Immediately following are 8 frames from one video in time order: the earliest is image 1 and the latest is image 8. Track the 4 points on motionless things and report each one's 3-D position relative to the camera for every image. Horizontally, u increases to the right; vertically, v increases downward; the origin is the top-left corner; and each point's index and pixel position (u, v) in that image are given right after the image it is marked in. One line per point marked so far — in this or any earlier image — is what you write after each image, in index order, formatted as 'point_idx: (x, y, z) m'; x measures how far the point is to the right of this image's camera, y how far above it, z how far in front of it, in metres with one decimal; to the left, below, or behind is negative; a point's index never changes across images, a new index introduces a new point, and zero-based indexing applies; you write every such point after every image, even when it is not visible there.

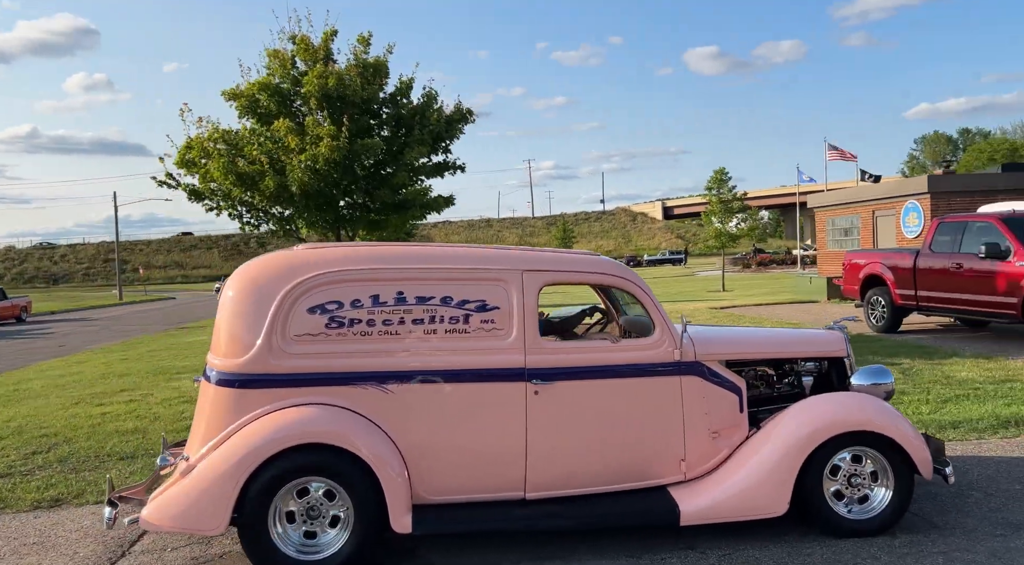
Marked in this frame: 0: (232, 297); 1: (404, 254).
0: (-1.6, -0.1, +4.7) m
1: (-0.6, +0.2, +4.7) m
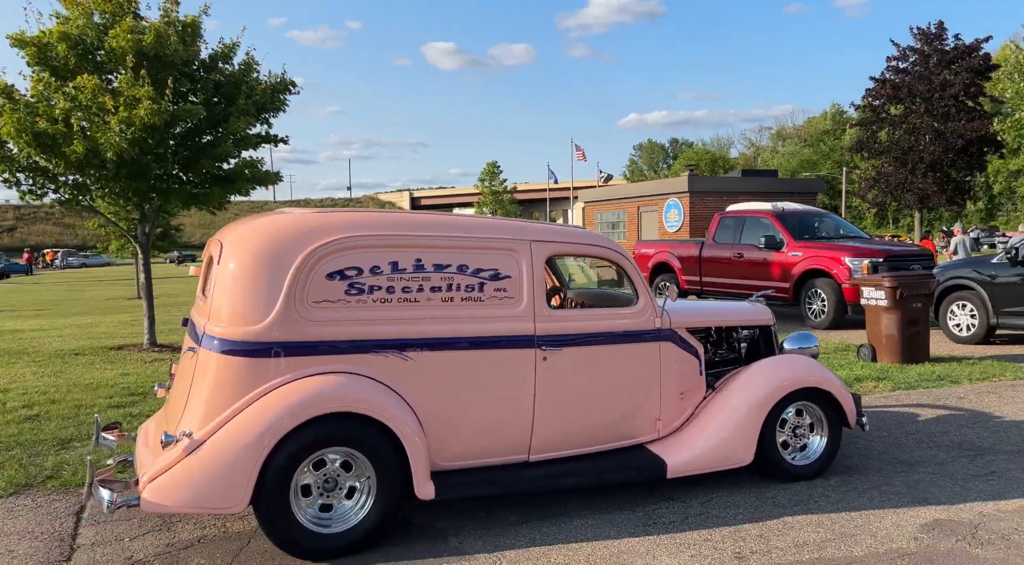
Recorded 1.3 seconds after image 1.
0: (-1.4, +0.1, +4.3) m
1: (-0.5, +0.3, +4.7) m
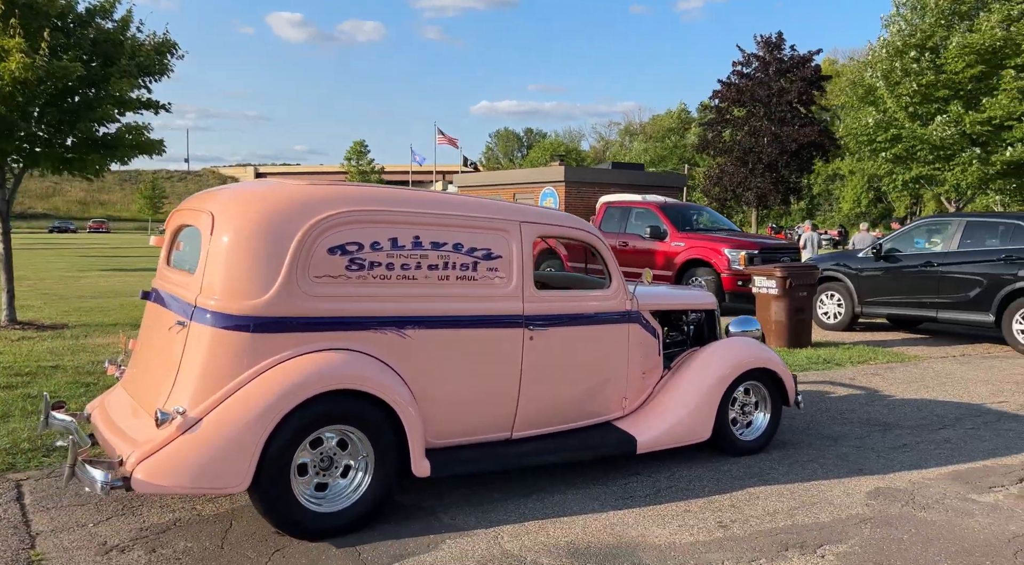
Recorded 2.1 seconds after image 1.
0: (-1.4, +0.2, +4.1) m
1: (-0.6, +0.5, +4.6) m
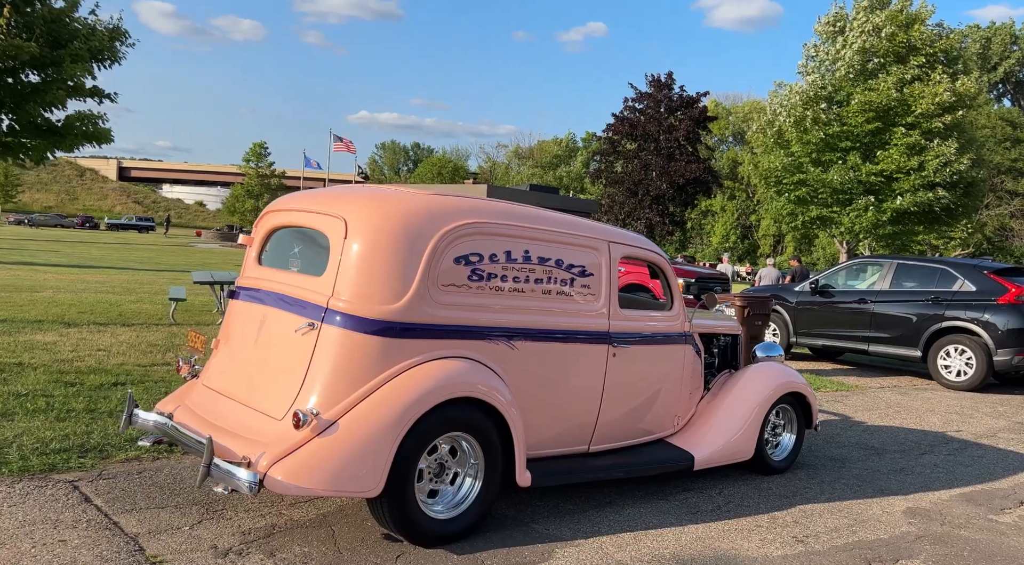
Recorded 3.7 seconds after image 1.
0: (-0.7, +0.2, +4.1) m
1: (+0.1, +0.4, +4.7) m
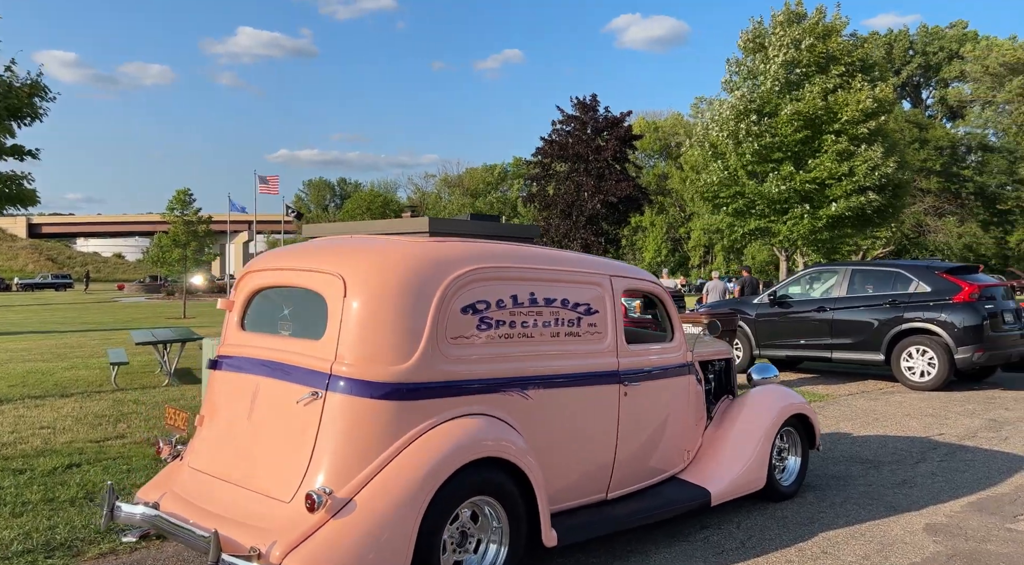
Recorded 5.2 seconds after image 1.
0: (-0.7, -0.1, +3.8) m
1: (+0.1, +0.2, +4.4) m
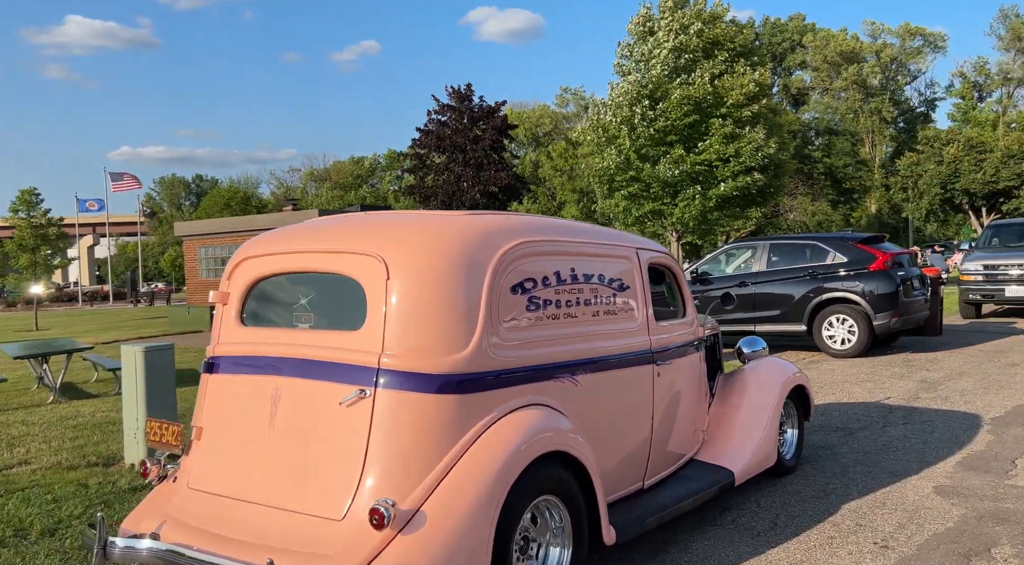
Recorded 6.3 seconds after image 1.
0: (-0.4, 0.0, +3.3) m
1: (+0.2, +0.3, +4.0) m
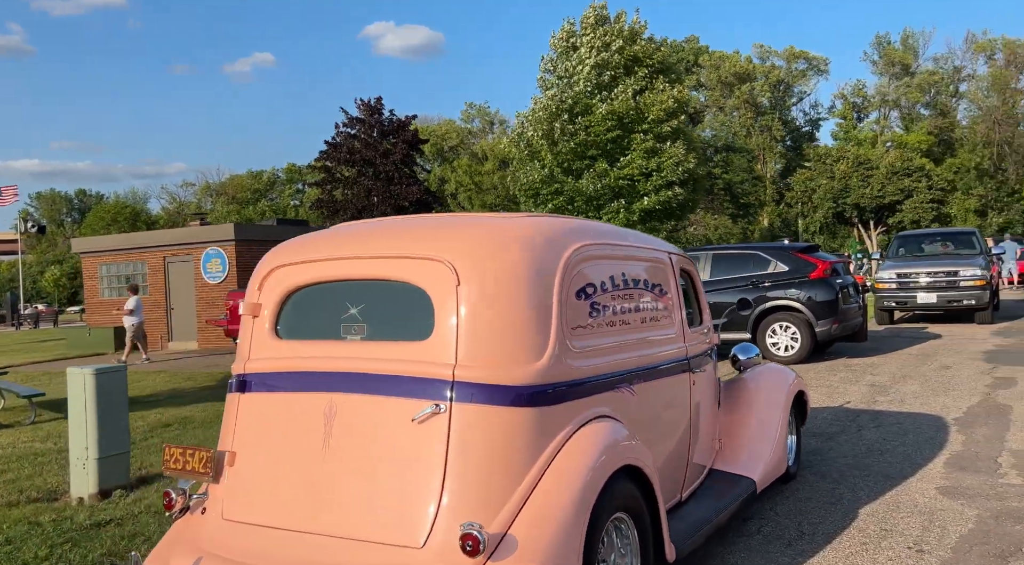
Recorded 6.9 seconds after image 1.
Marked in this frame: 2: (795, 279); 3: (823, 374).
0: (-0.1, 0.0, +3.0) m
1: (+0.4, +0.3, +3.8) m
2: (+4.7, +0.1, +13.5) m
3: (+4.5, -1.3, +11.9) m
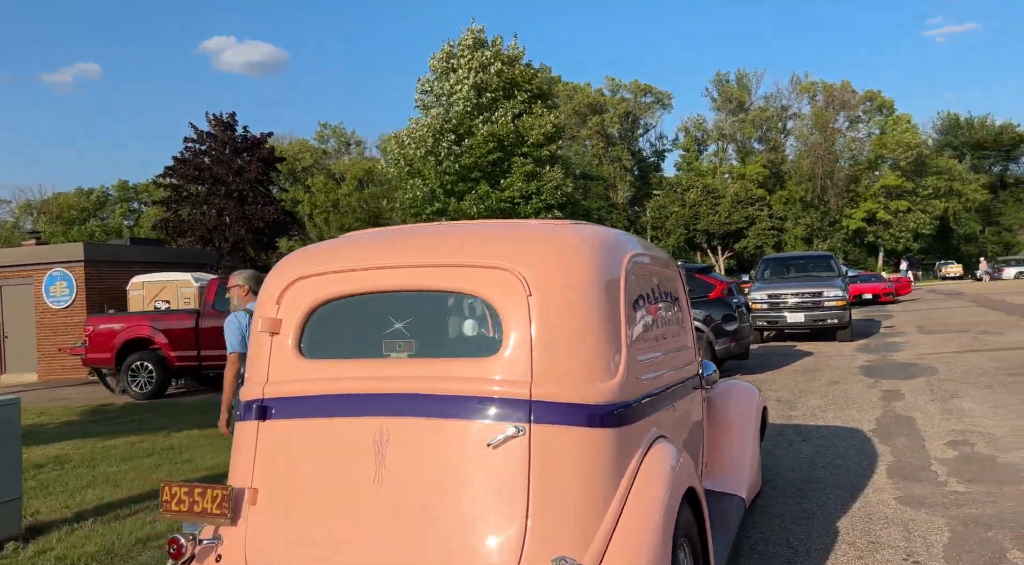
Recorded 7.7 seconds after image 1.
0: (+0.2, 0.0, +2.7) m
1: (+0.5, +0.2, +3.6) m
2: (+3.1, -0.3, +13.9) m
3: (+3.2, -1.6, +12.3) m
